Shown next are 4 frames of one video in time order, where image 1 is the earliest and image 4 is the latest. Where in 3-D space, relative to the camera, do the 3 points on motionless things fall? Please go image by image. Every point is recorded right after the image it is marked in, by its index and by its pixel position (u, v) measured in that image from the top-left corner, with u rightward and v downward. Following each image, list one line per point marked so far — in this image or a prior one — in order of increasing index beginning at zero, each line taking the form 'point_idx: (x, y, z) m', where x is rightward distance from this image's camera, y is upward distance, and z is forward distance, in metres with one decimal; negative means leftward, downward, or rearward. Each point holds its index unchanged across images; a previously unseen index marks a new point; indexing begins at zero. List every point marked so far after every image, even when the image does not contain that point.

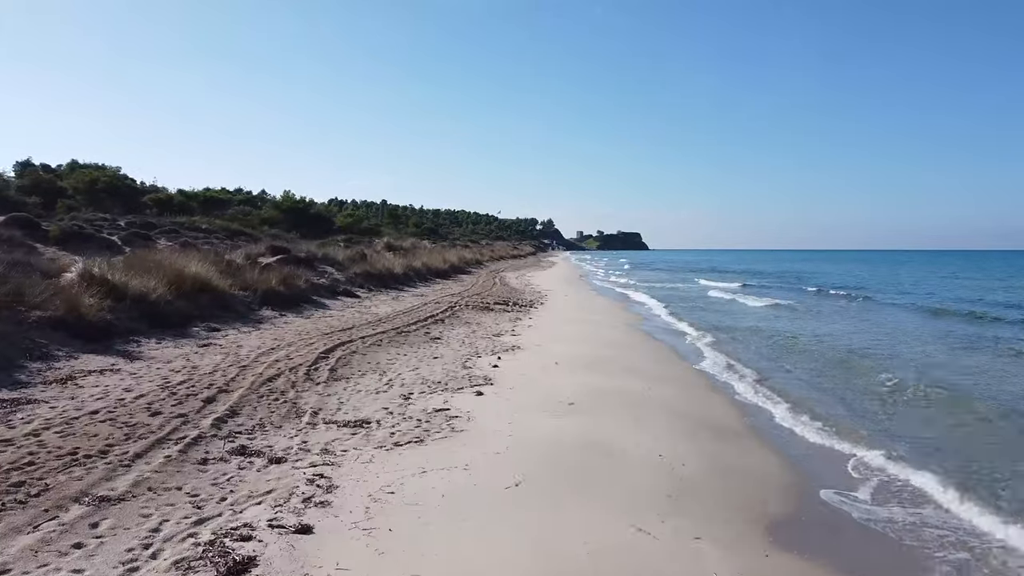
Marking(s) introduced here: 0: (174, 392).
0: (-1.7, -0.5, +4.6) m
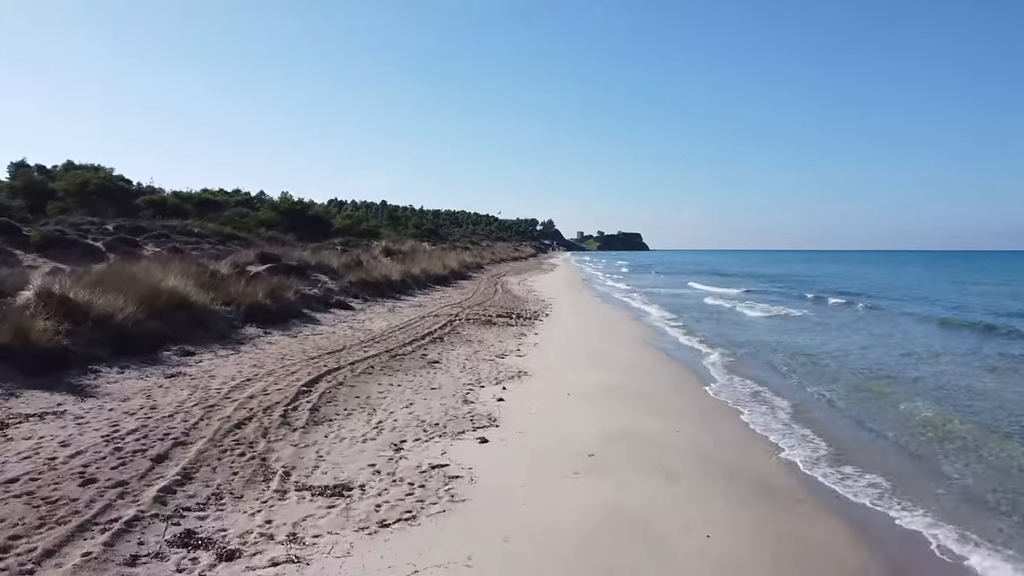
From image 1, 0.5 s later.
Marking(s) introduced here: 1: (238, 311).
0: (-1.7, -0.7, +3.9) m
1: (-2.7, -0.2, +9.1) m
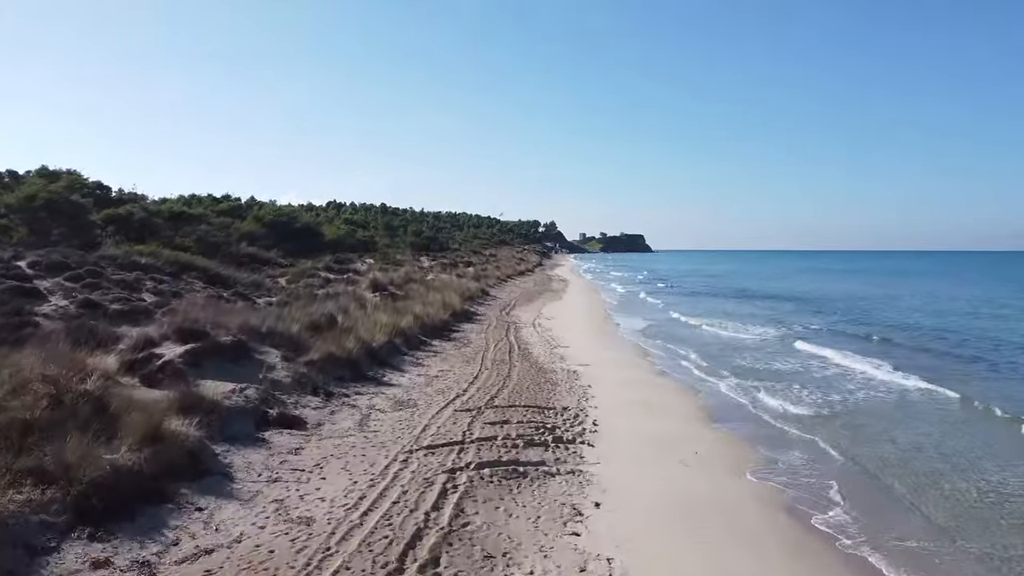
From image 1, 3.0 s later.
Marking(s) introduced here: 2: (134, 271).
0: (-1.4, -1.6, -0.2) m
1: (-2.4, -1.2, +5.0) m
2: (-7.5, +0.4, +18.2) m
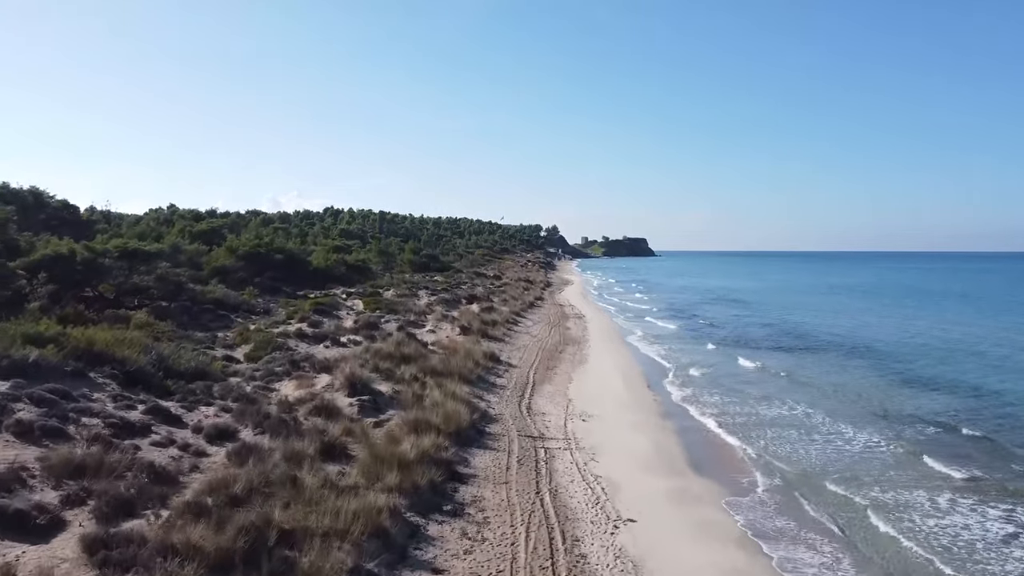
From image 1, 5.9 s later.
0: (-1.0, -3.2, -5.5) m
1: (-2.0, -2.8, -0.3) m
2: (-7.1, -1.3, +12.9) m
